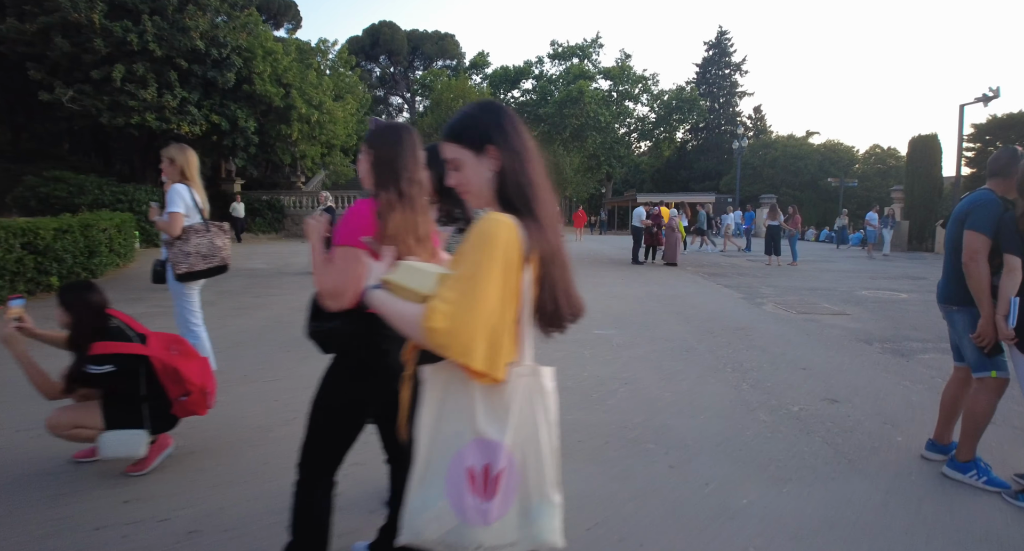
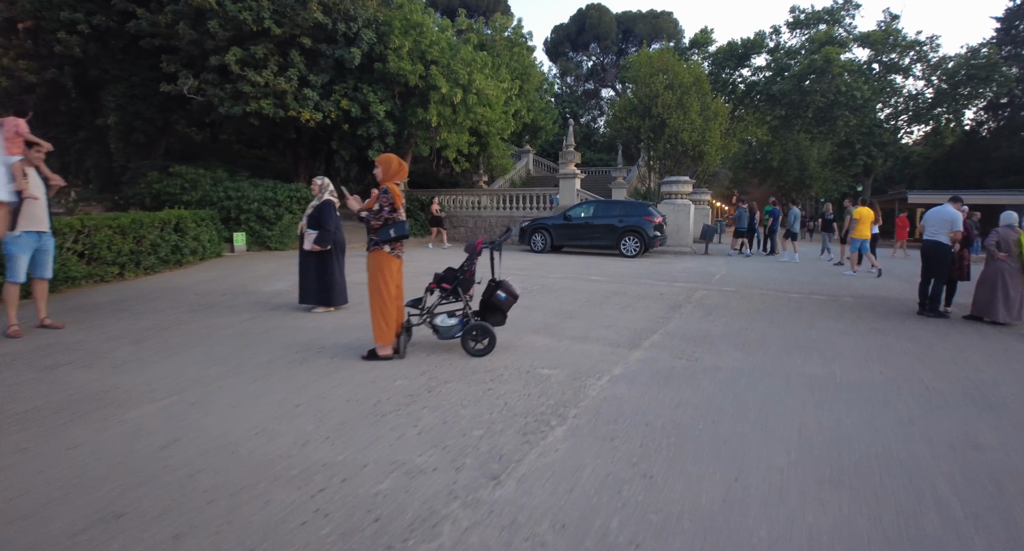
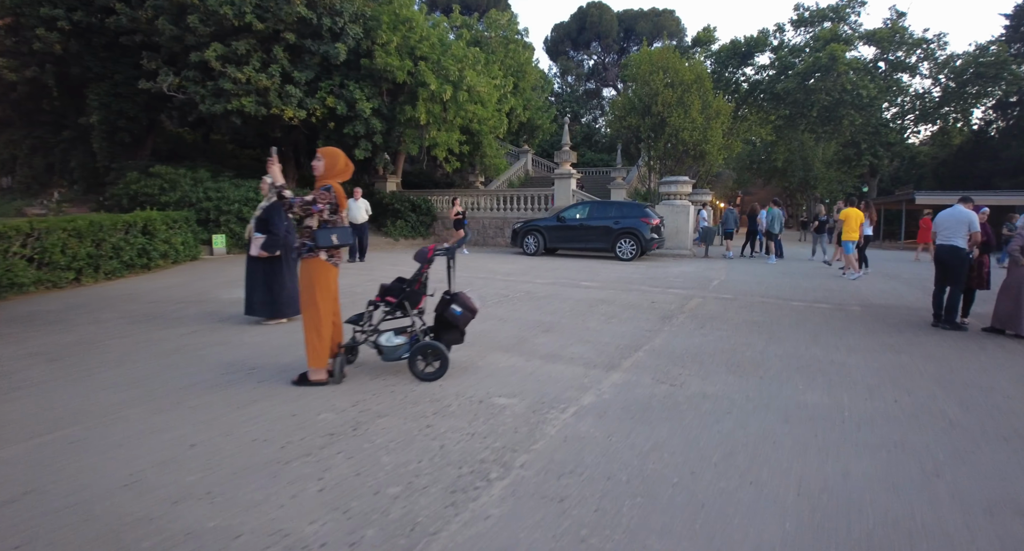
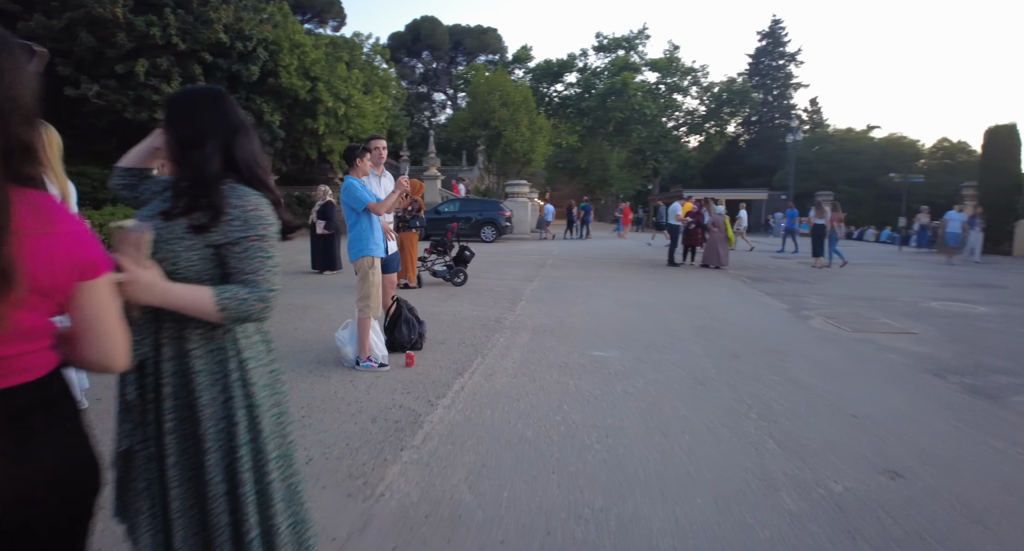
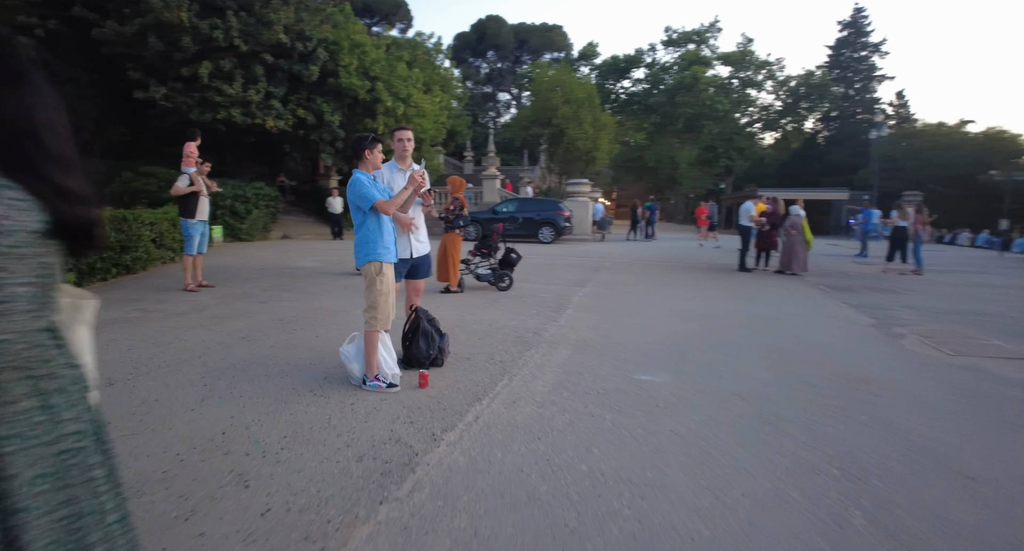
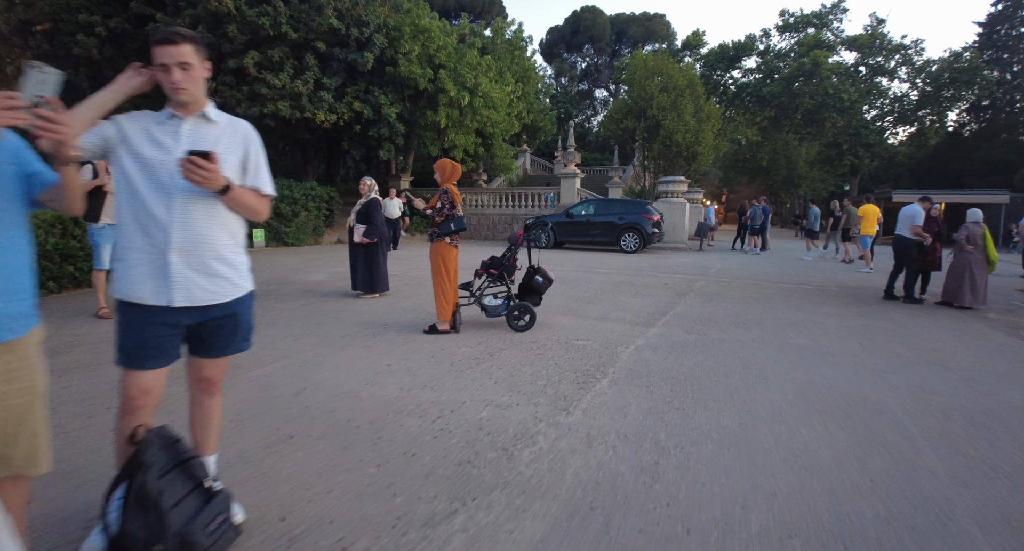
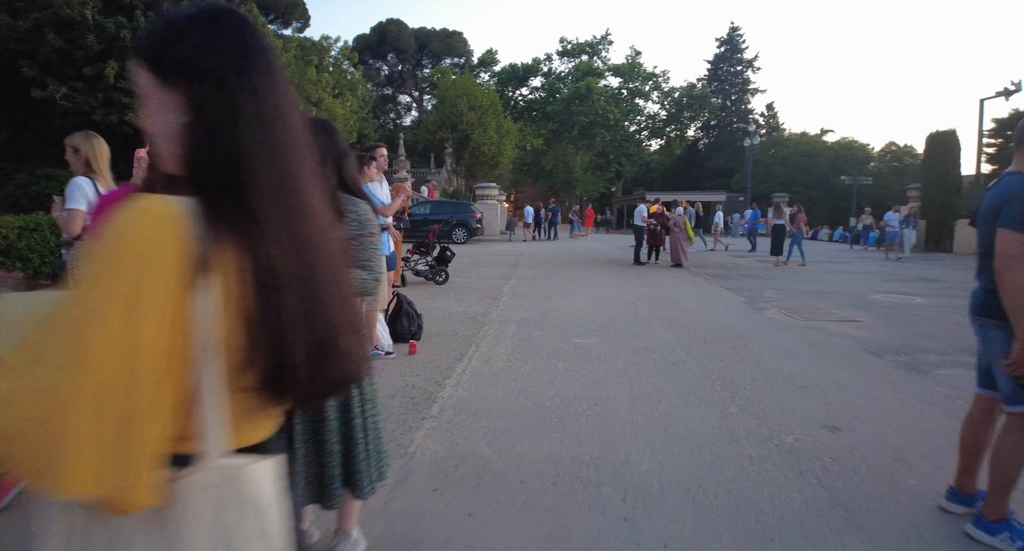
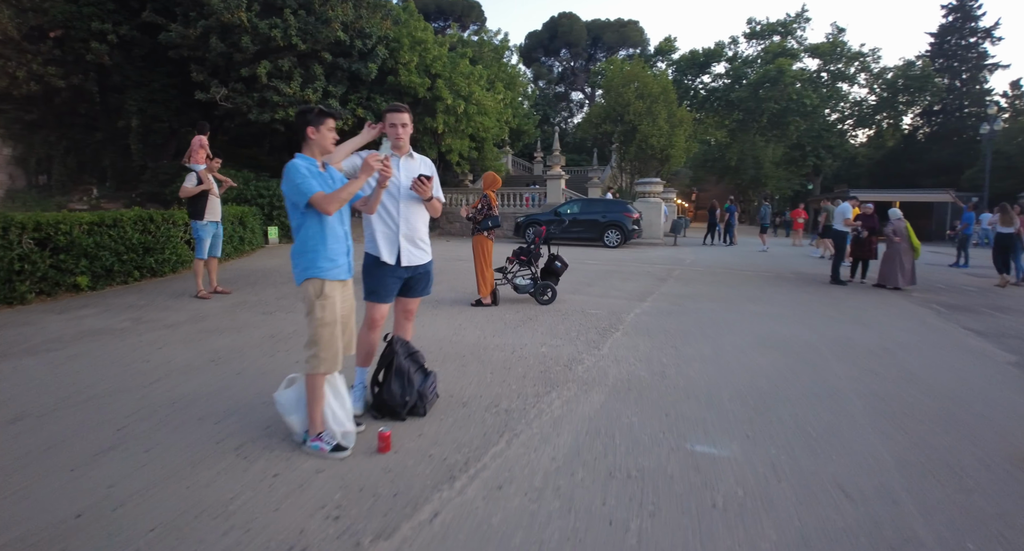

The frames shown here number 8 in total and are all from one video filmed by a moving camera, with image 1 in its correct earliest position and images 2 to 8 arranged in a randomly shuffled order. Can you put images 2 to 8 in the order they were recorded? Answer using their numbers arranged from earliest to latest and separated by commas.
7, 4, 5, 8, 6, 2, 3
